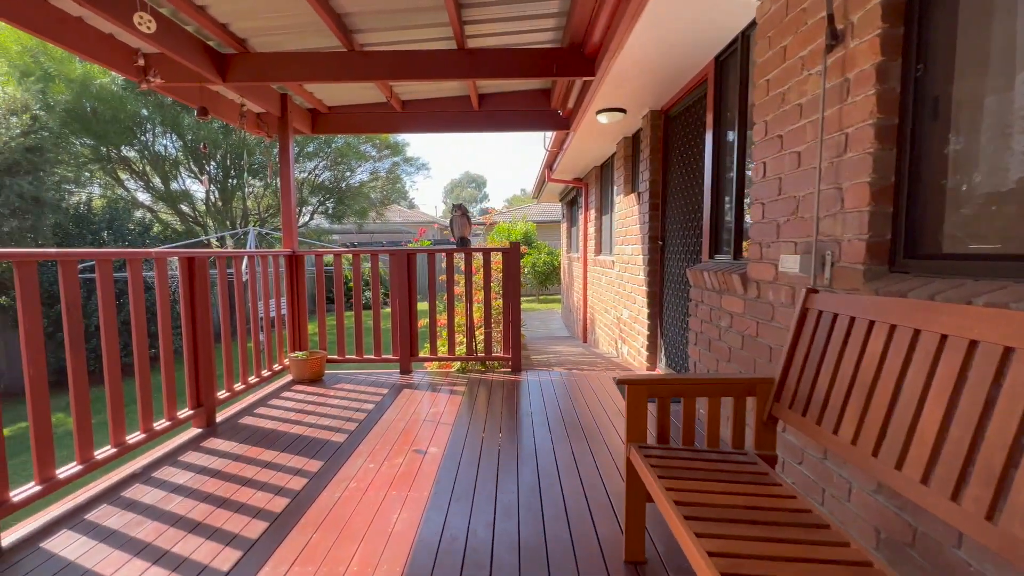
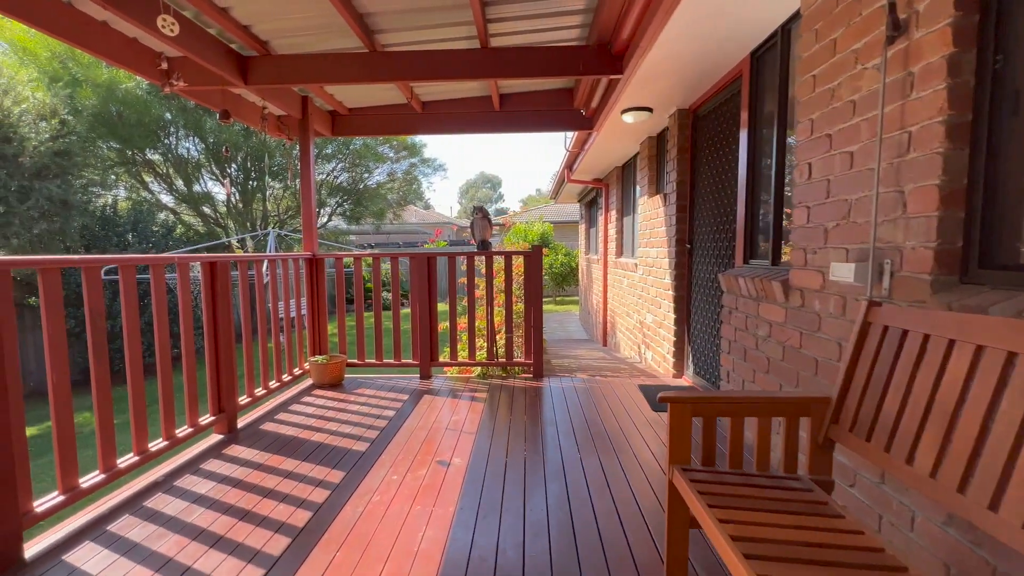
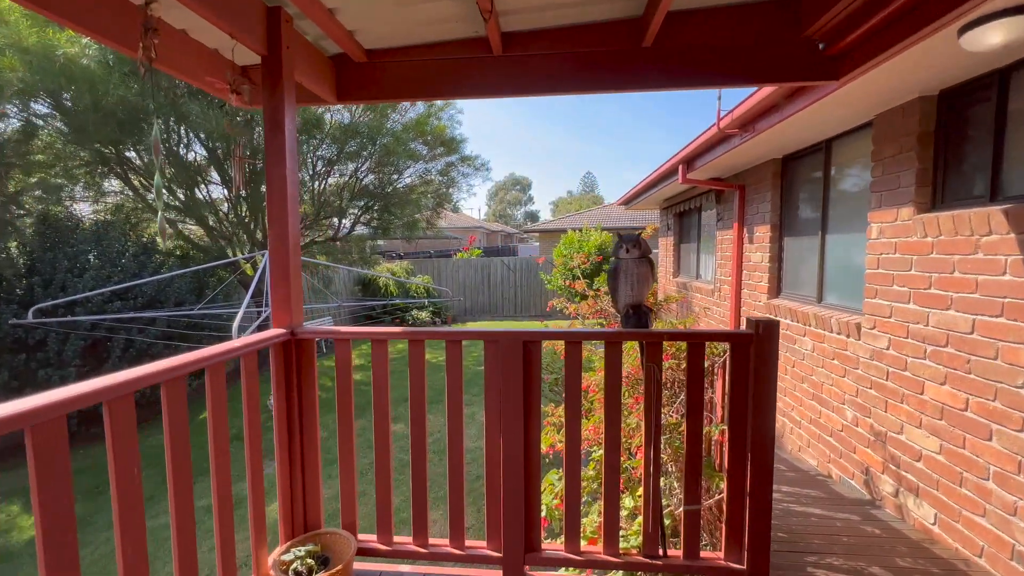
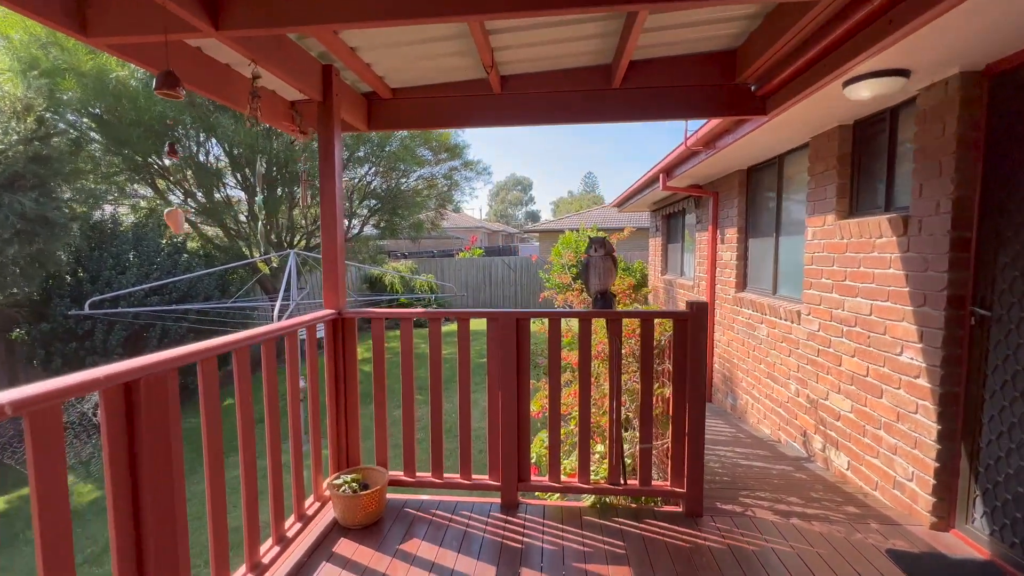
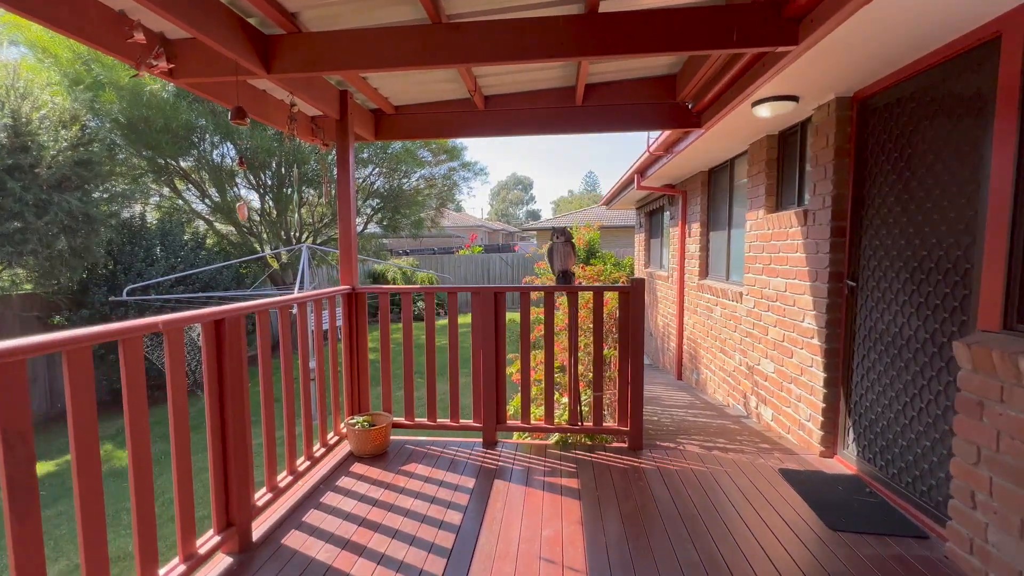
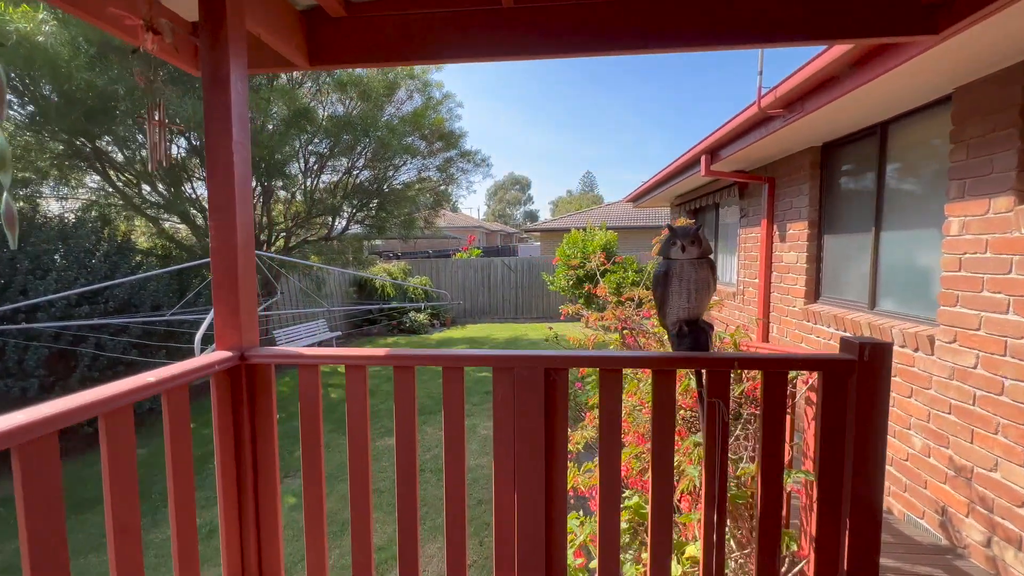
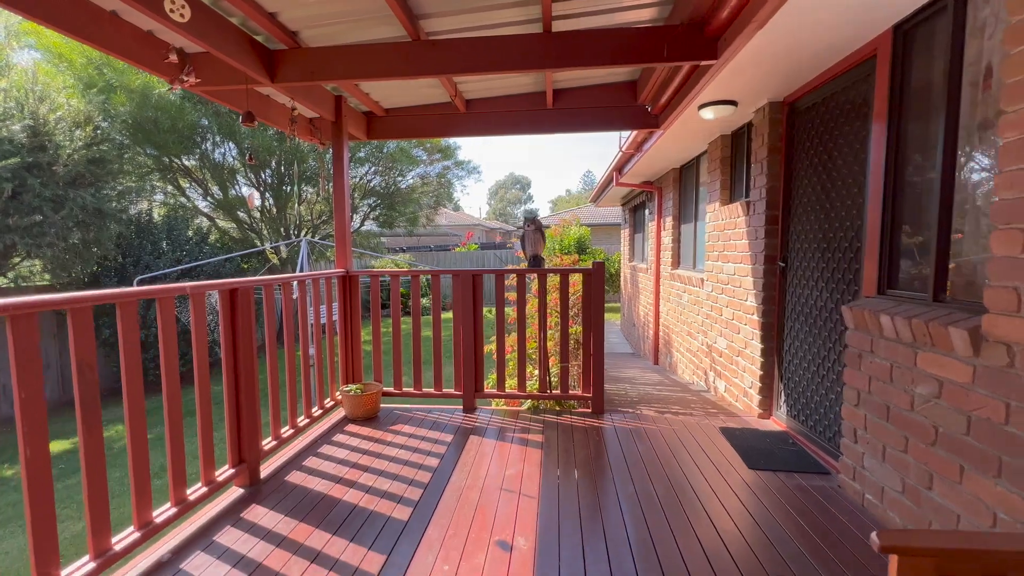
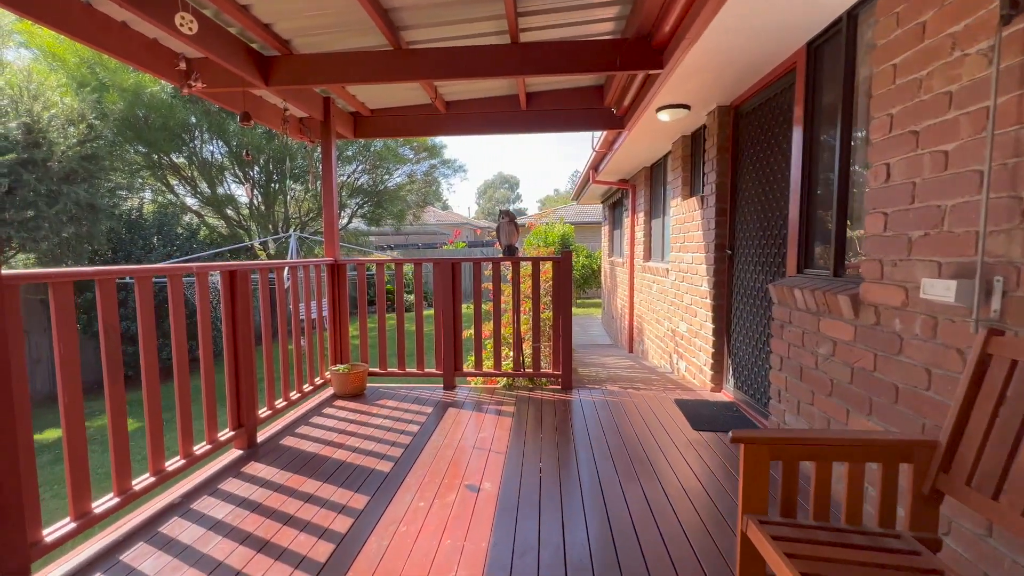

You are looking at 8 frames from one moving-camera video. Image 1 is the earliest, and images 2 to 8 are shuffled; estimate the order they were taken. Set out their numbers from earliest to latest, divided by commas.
2, 8, 7, 5, 4, 3, 6
